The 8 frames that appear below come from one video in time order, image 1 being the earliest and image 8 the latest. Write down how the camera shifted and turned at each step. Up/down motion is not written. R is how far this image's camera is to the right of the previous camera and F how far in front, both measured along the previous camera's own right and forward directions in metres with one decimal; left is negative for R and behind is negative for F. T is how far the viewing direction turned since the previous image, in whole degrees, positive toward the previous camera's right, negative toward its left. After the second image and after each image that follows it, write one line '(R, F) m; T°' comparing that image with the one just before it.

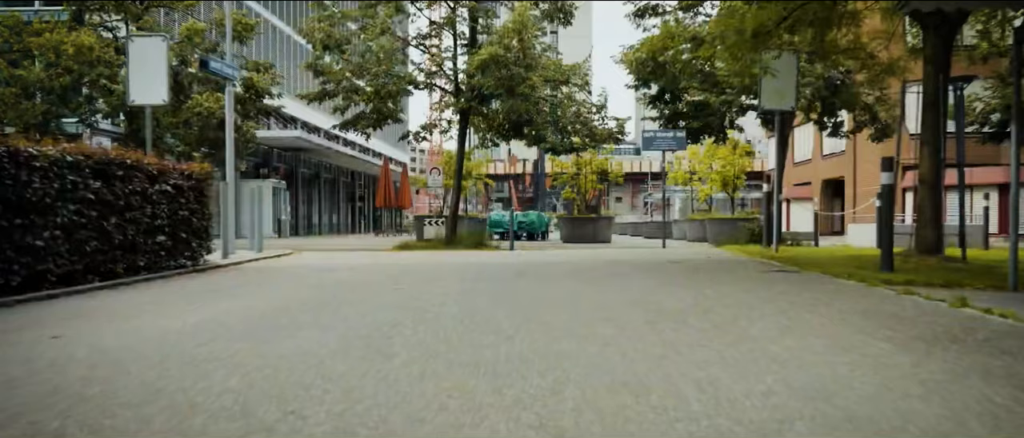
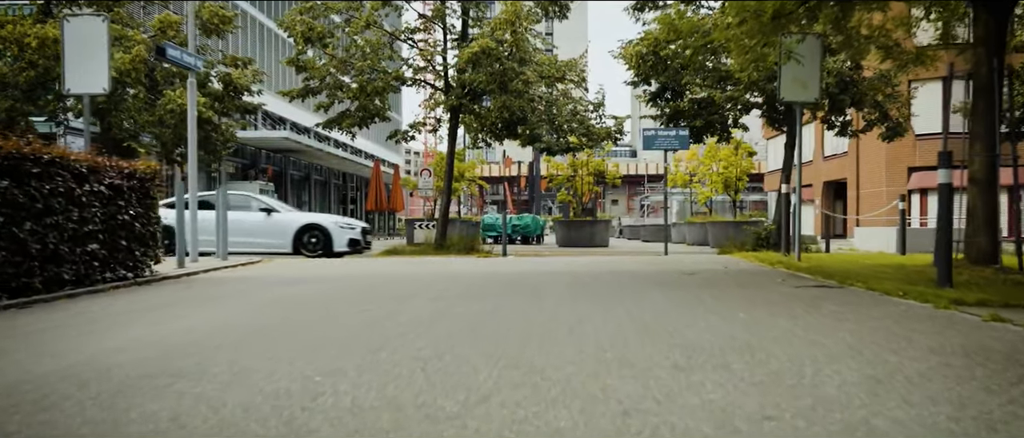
(+0.1, +1.7) m; 0°
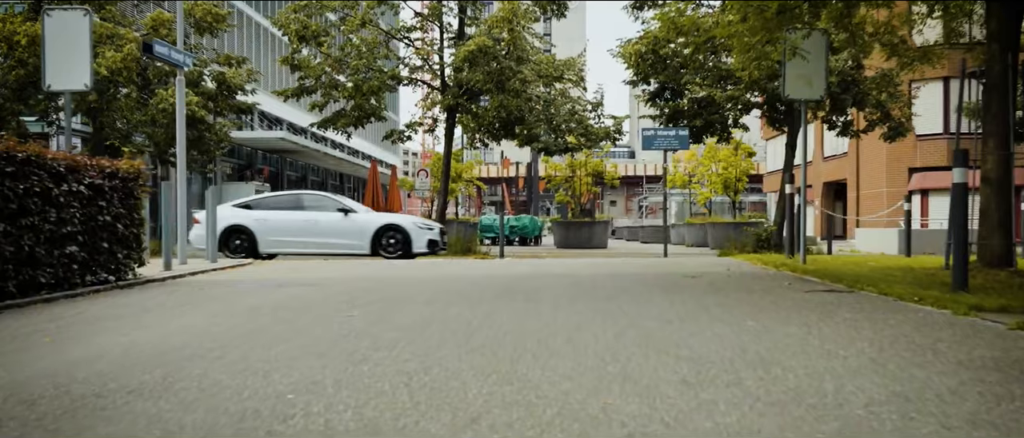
(0.0, +0.4) m; 0°
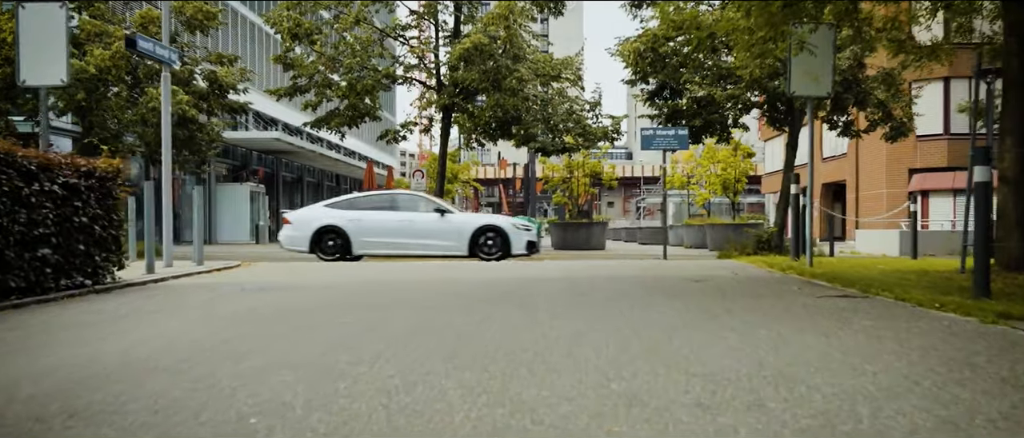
(0.0, +0.5) m; 0°
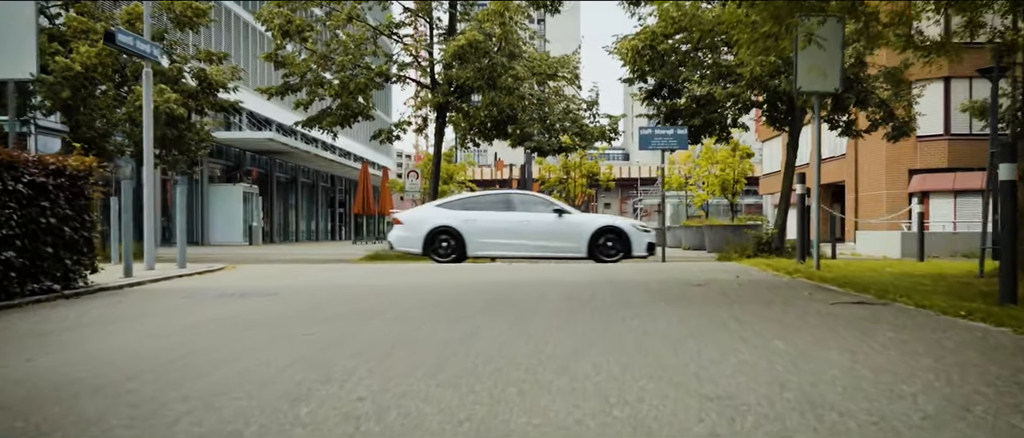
(0.0, +0.6) m; 0°
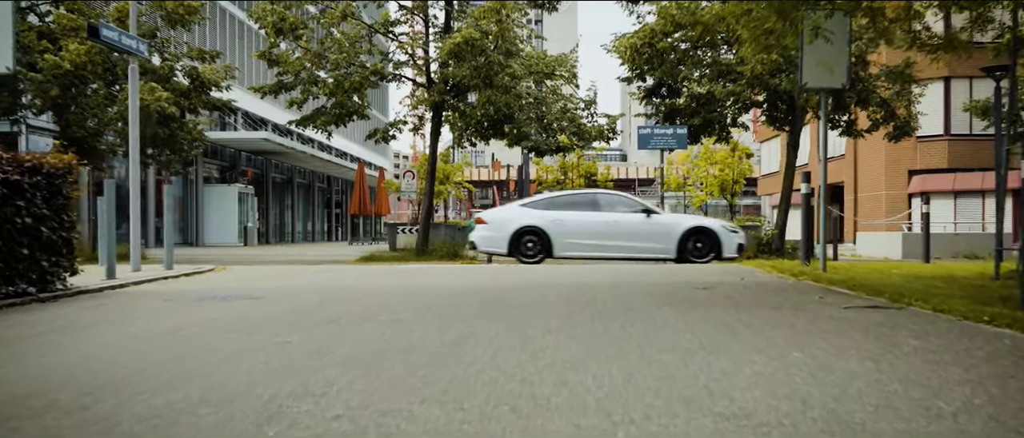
(0.0, +0.4) m; 0°
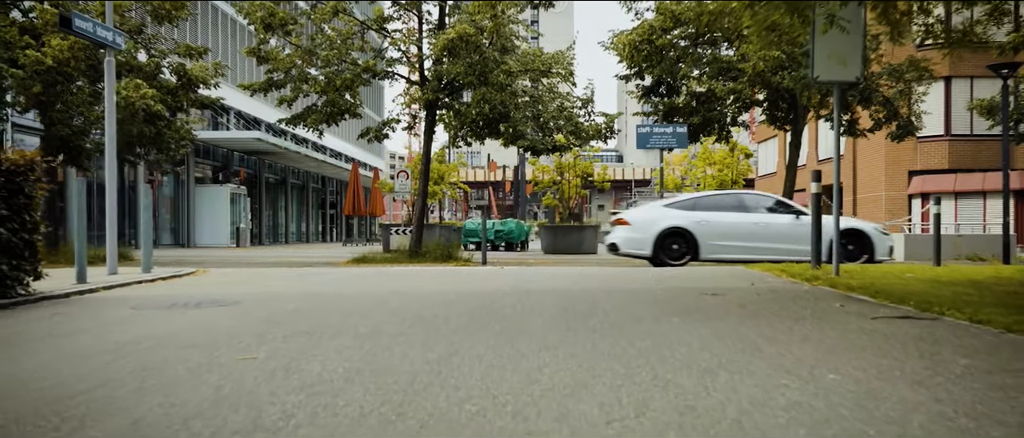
(0.0, +0.7) m; 0°
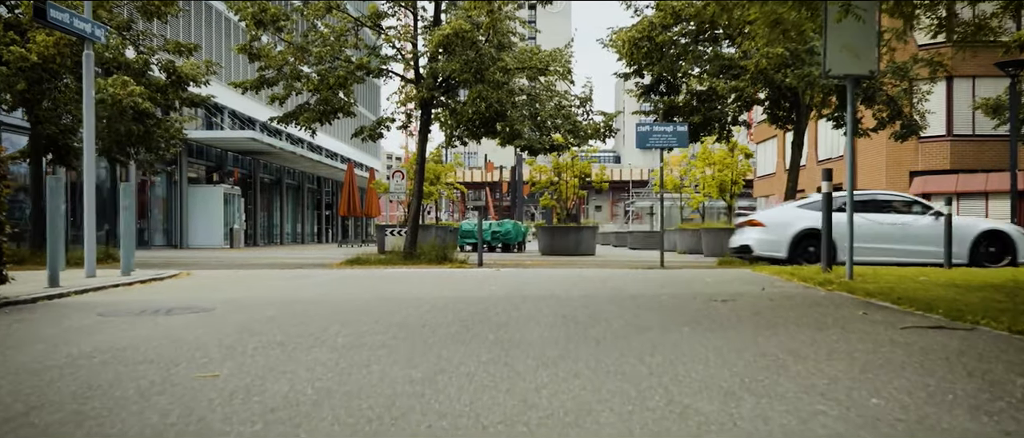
(0.0, +0.6) m; 0°
